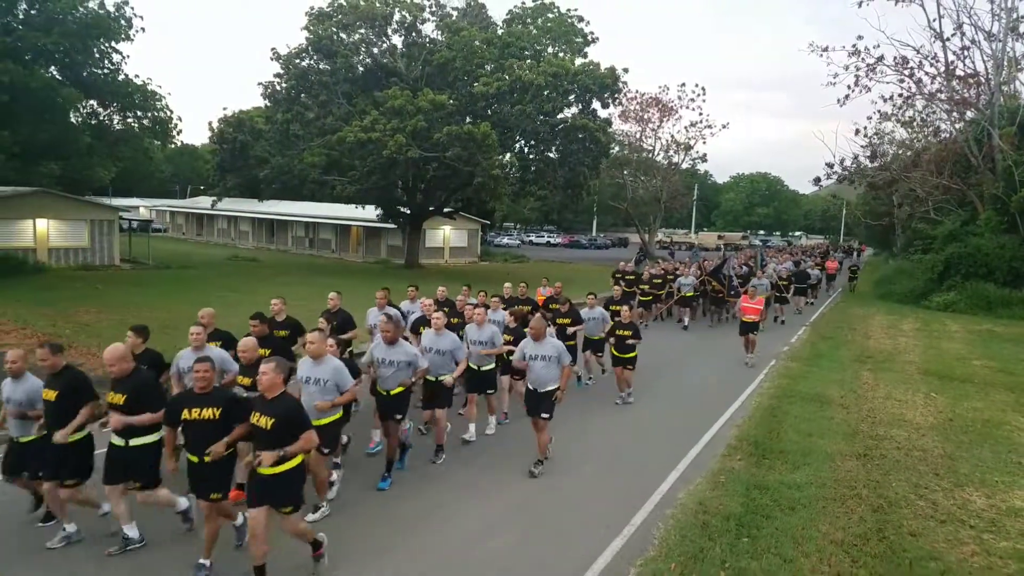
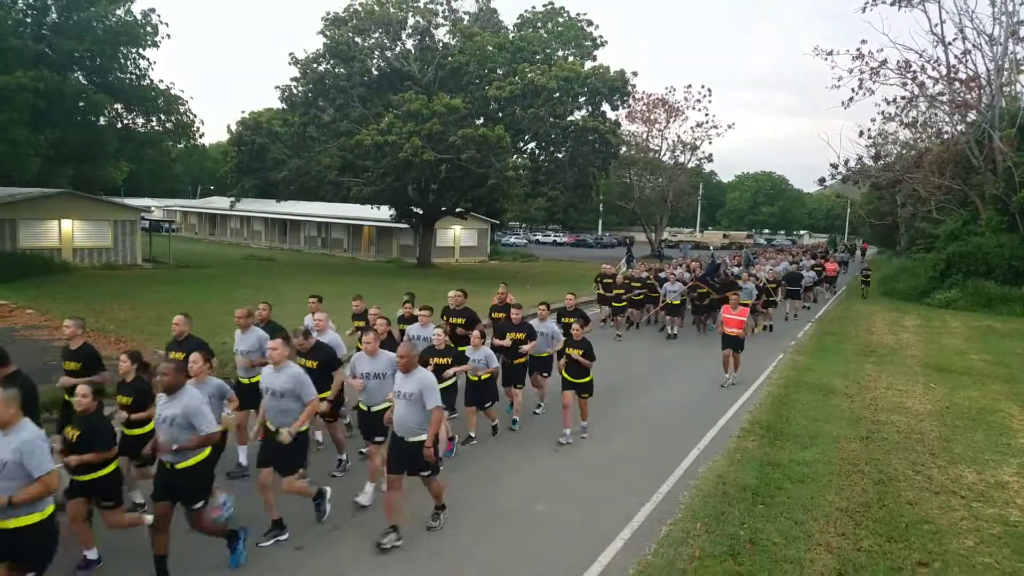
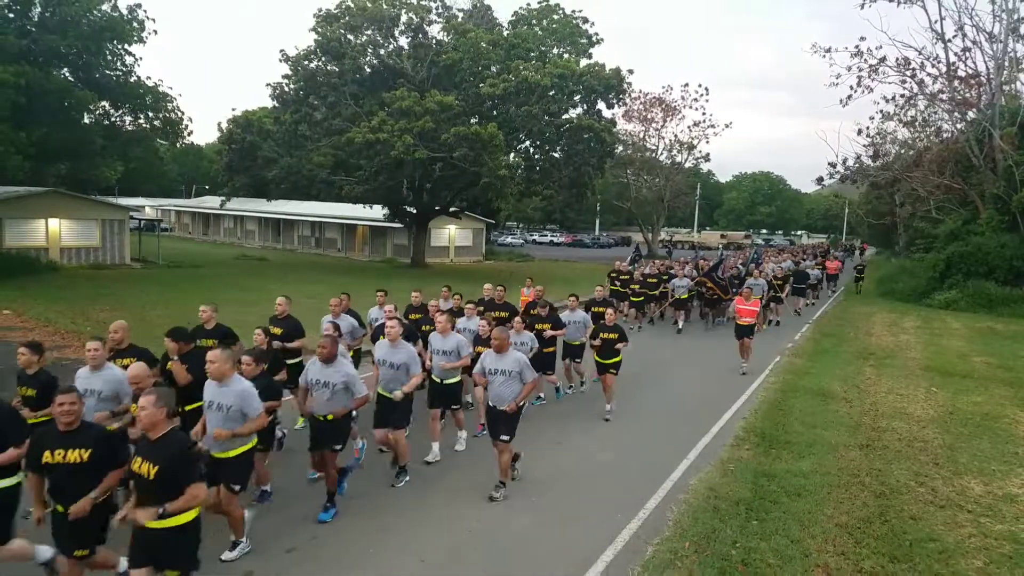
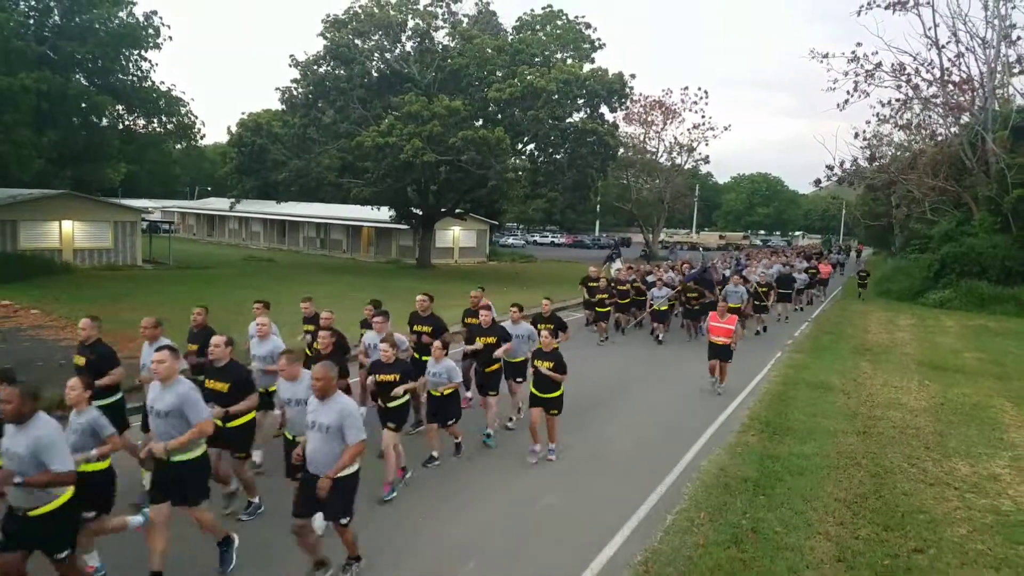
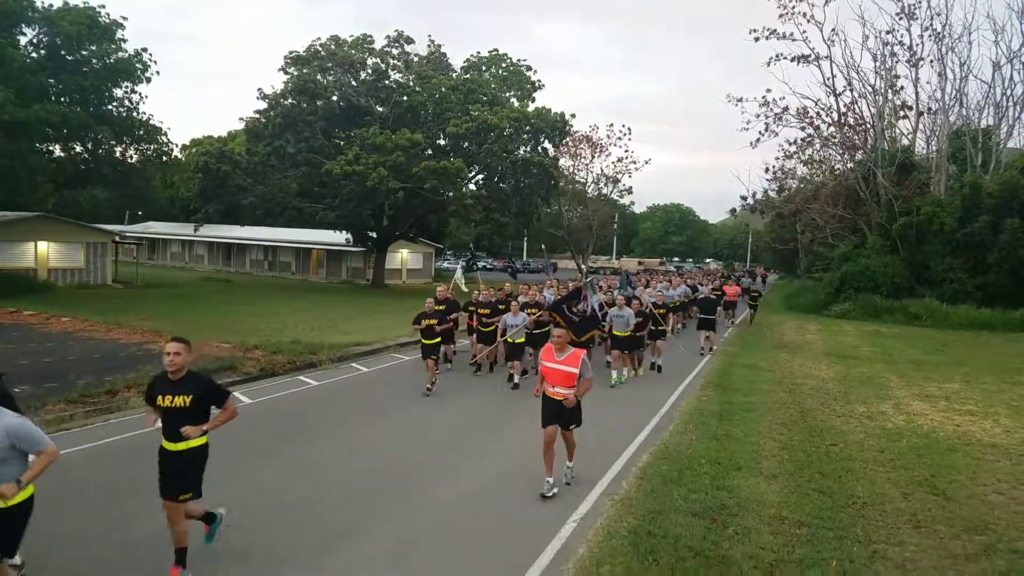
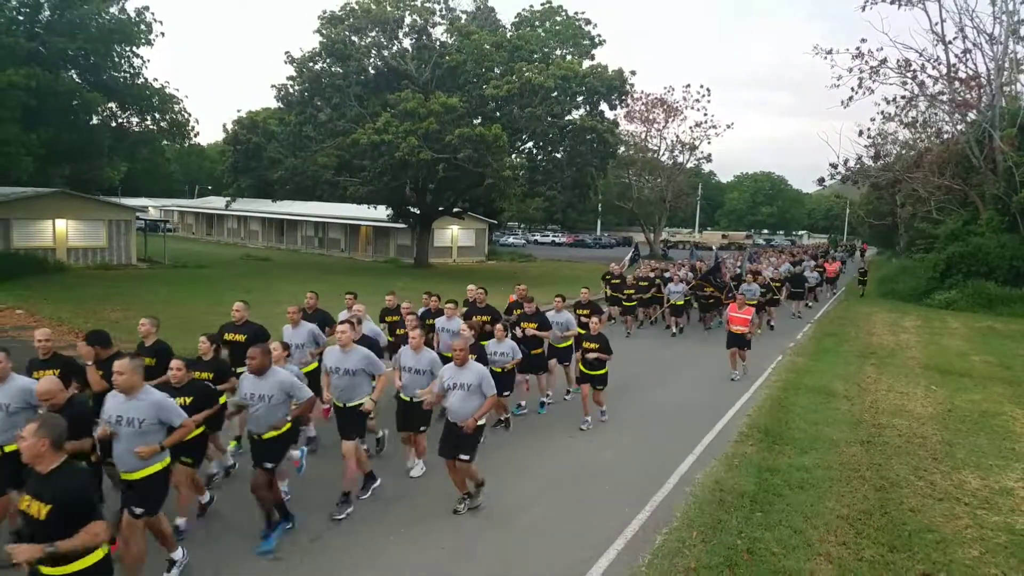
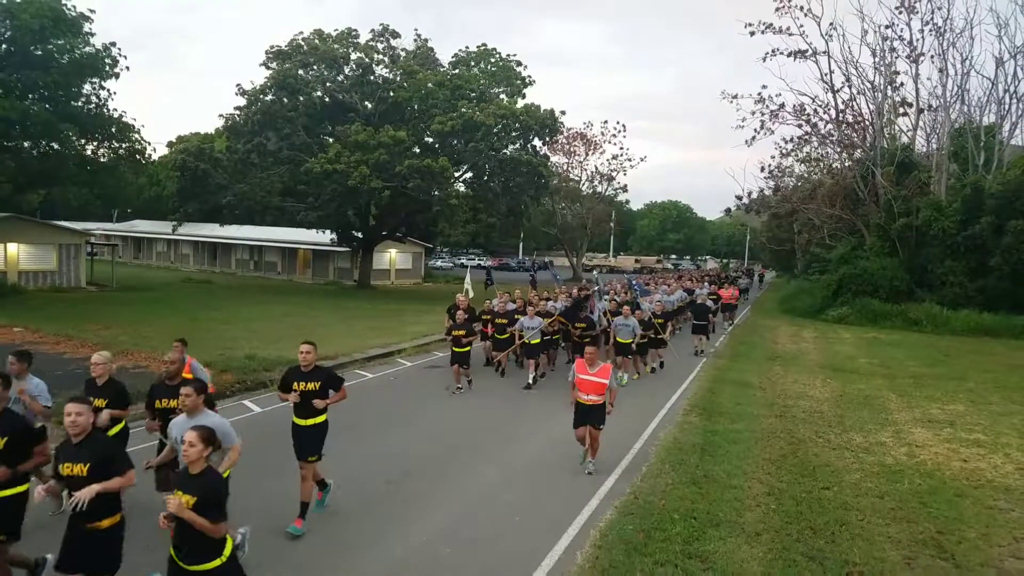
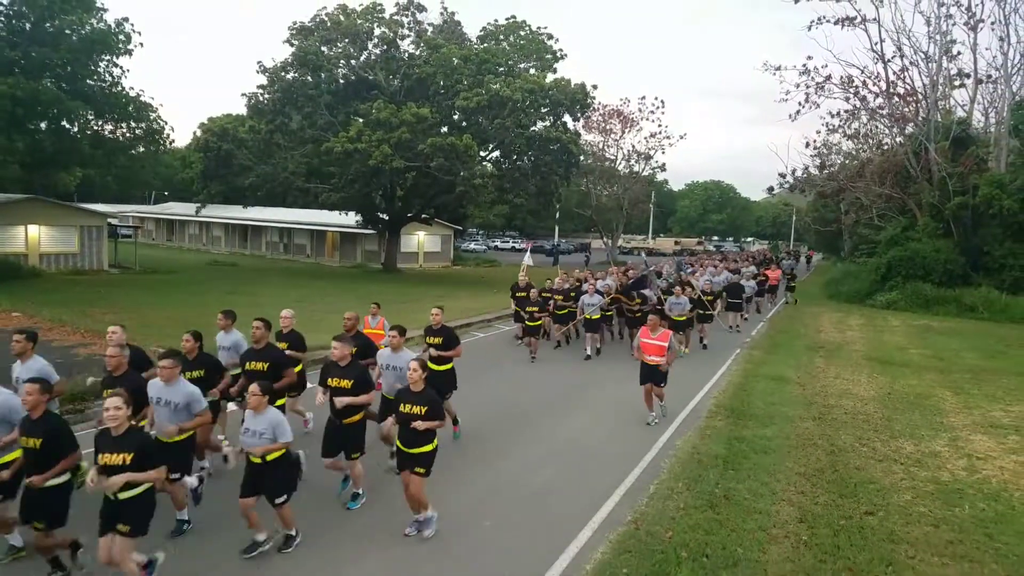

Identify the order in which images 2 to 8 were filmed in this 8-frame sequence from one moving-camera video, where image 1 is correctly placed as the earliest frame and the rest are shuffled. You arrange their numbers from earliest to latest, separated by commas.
3, 6, 2, 4, 8, 7, 5
